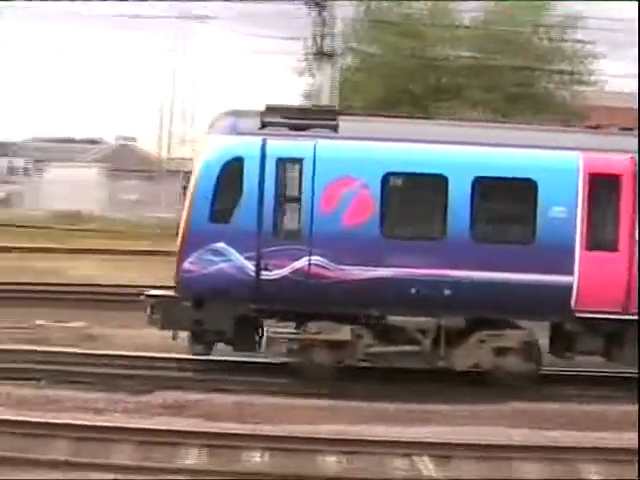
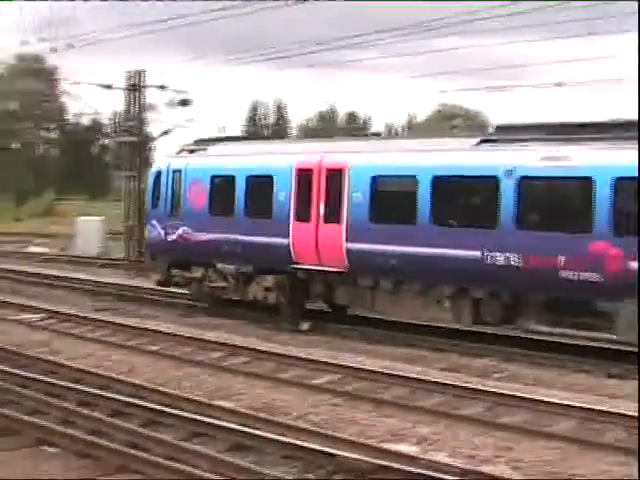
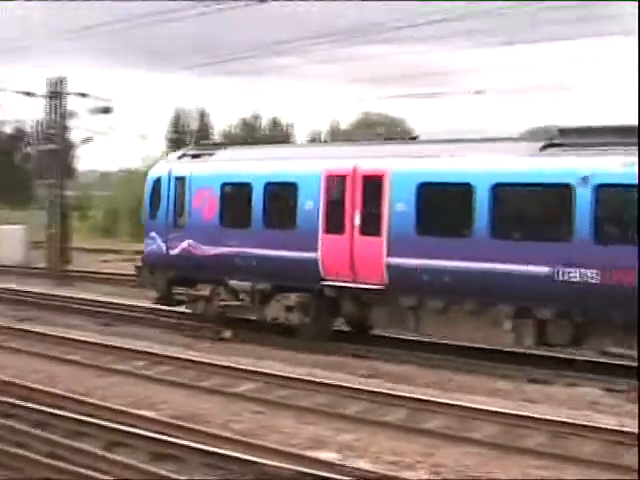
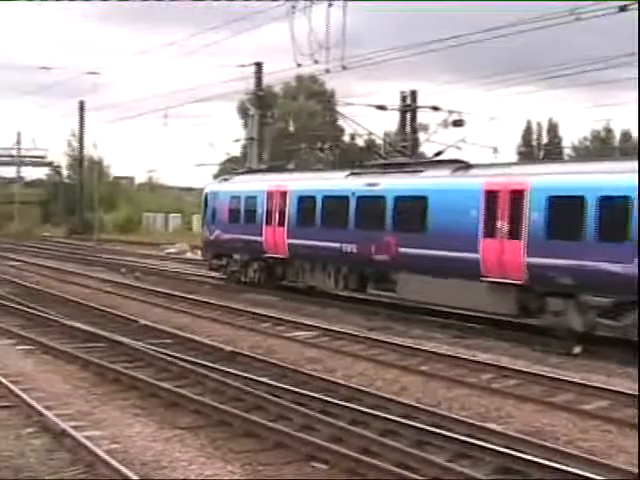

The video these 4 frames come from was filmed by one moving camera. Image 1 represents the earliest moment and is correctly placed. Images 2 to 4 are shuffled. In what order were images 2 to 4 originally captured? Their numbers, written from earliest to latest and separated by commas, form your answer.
3, 2, 4
